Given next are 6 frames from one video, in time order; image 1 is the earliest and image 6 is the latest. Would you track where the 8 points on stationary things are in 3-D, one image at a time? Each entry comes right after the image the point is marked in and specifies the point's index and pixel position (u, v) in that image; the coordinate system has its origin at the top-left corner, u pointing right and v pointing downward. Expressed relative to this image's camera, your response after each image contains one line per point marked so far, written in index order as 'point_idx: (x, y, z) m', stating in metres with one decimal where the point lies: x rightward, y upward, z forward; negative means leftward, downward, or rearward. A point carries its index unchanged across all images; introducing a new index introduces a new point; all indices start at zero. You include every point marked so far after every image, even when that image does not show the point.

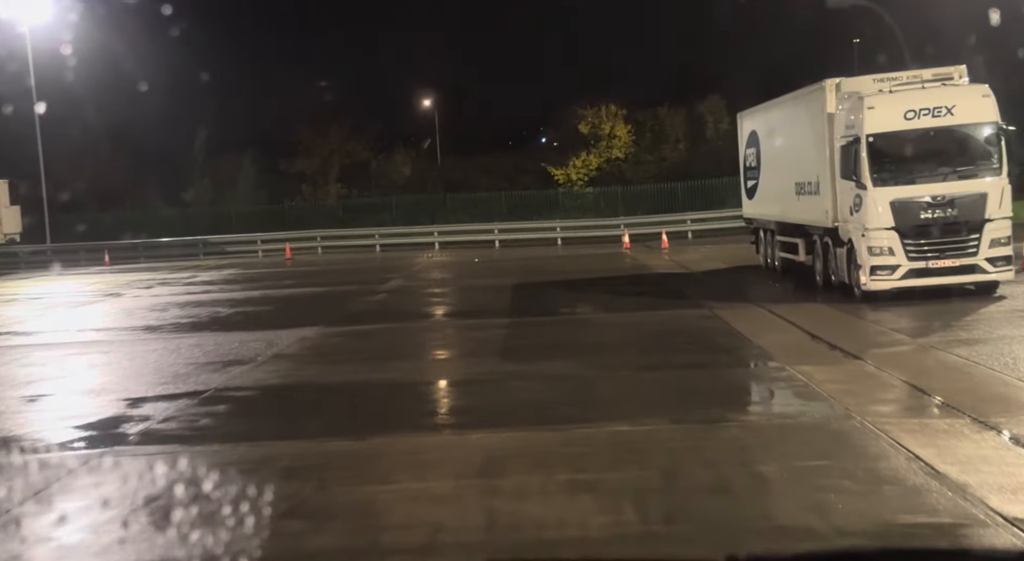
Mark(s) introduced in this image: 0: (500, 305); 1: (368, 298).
0: (-0.2, -0.5, +18.1) m
1: (-3.0, -0.4, +19.7) m
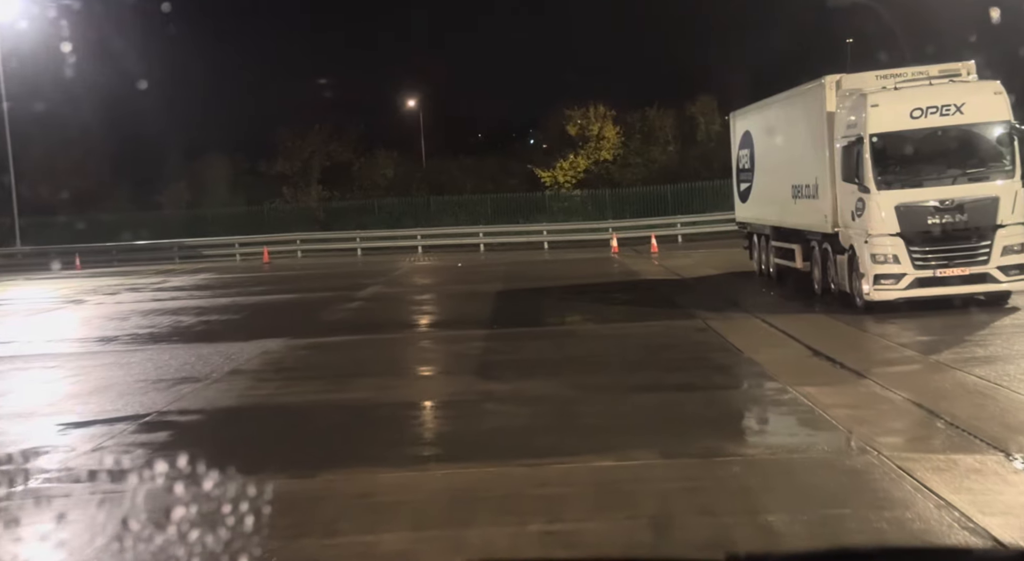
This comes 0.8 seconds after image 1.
0: (-0.5, -0.6, +17.1) m
1: (-3.3, -0.5, +18.6) m
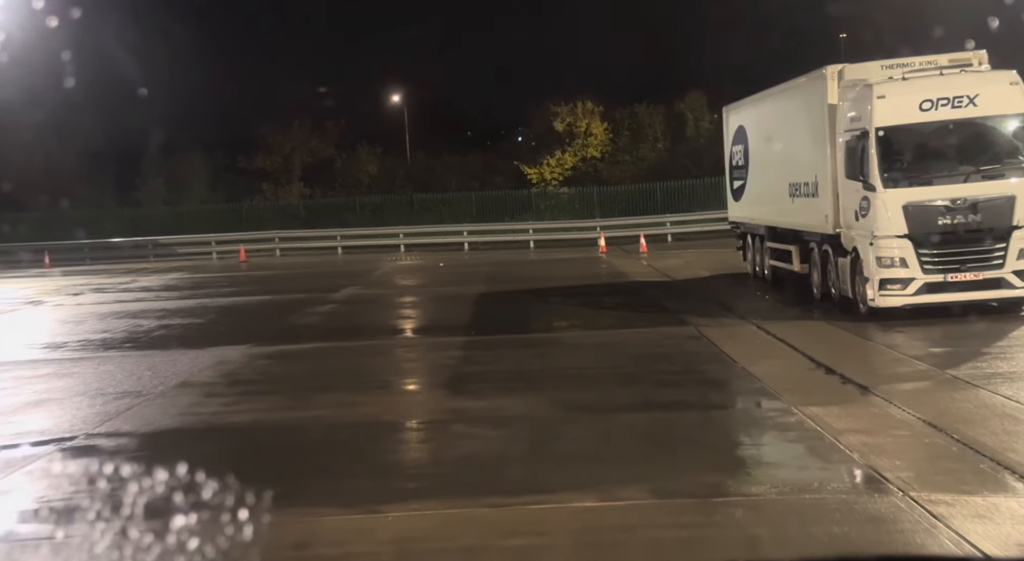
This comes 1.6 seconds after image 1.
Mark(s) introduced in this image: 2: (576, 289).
0: (-0.9, -0.6, +16.1) m
1: (-3.7, -0.5, +17.6) m
2: (+1.3, -0.2, +19.7) m
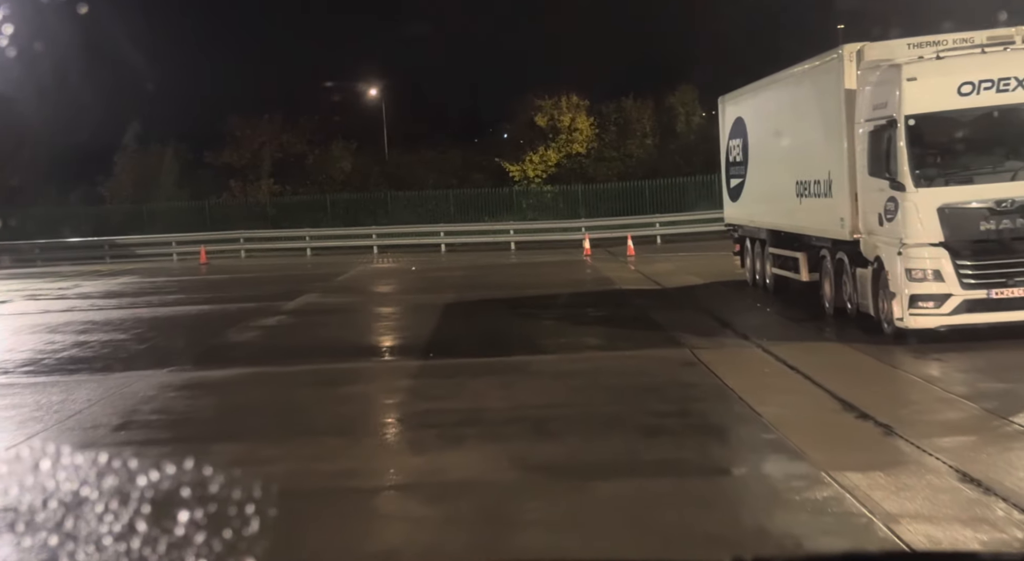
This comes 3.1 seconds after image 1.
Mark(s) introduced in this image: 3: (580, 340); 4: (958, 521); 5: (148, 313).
0: (-1.3, -0.8, +14.1) m
1: (-4.2, -0.7, +15.6) m
2: (+0.8, -0.3, +17.7) m
3: (+0.9, -0.8, +12.7) m
4: (+2.6, -1.4, +5.4) m
5: (-6.8, -0.6, +17.4) m
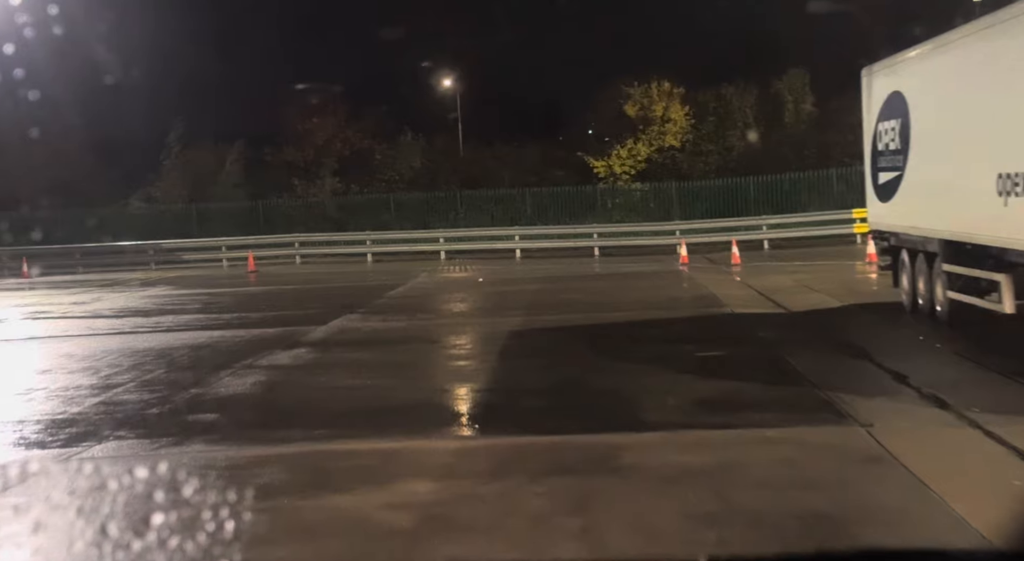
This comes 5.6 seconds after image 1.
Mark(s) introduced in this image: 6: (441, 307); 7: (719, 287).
0: (-0.4, -1.1, +10.4) m
1: (-3.1, -1.0, +12.2) m
2: (+2.0, -0.7, +13.8) m
3: (+1.7, -1.1, +8.9) m
4: (+2.7, -1.7, +1.5) m
5: (-5.6, -0.9, +14.2) m
6: (-1.3, -0.5, +18.1) m
7: (+4.2, -0.1, +19.4) m
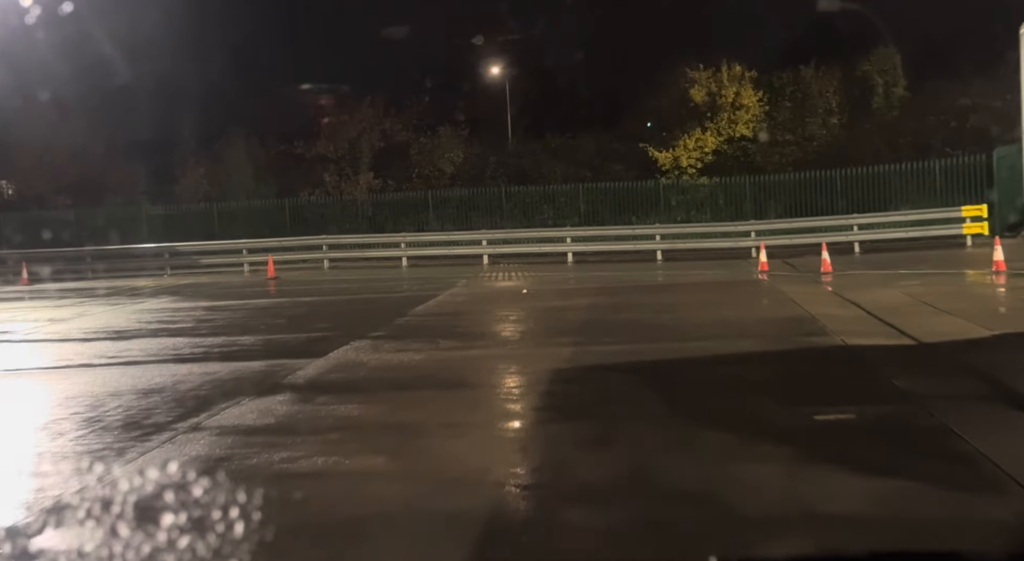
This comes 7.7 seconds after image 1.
0: (-0.1, -1.4, +7.2) m
1: (-2.7, -1.3, +9.1) m
2: (+2.6, -0.9, +10.5) m
3: (+1.9, -1.4, +5.6) m
4: (+2.5, -2.1, -1.9) m
5: (-5.0, -1.2, +11.3) m
6: (-0.6, -0.7, +14.9) m
7: (+5.1, -0.4, +15.9) m
